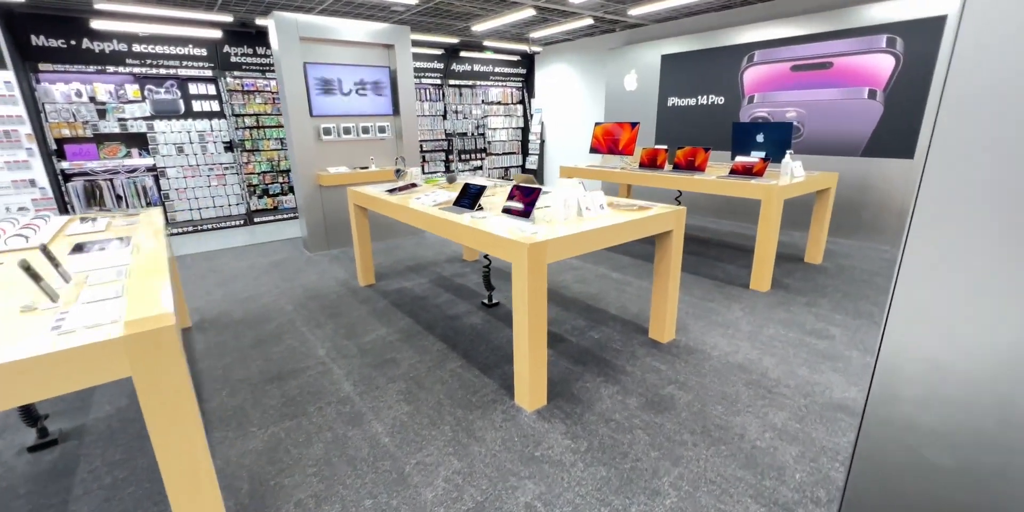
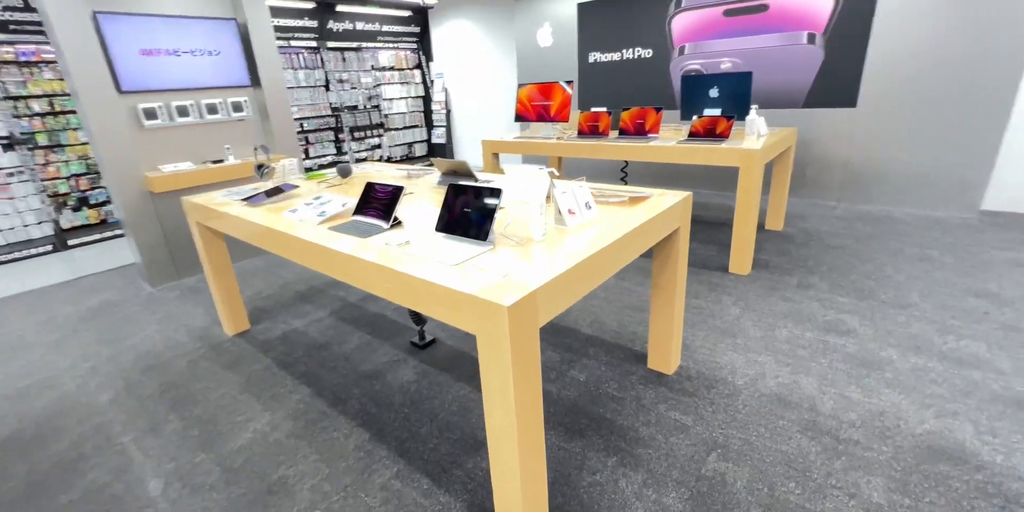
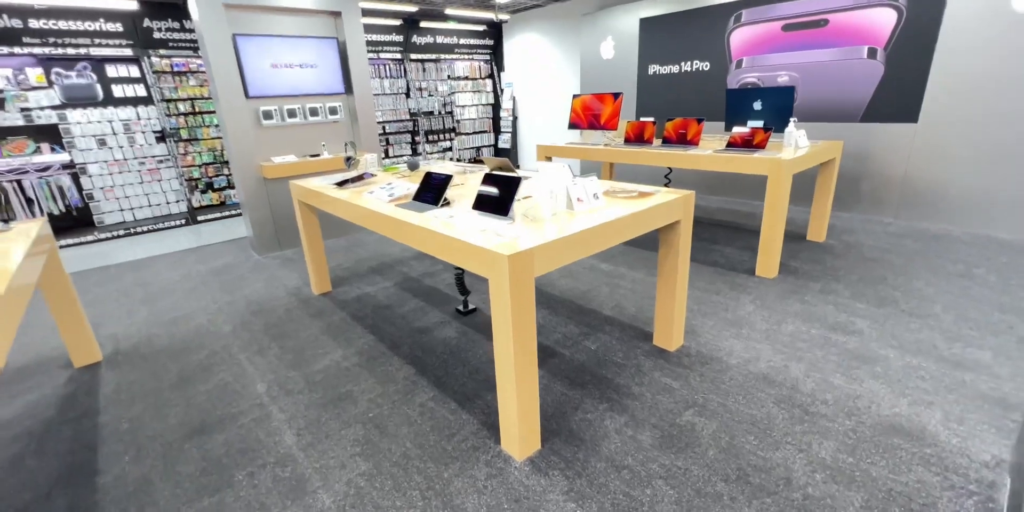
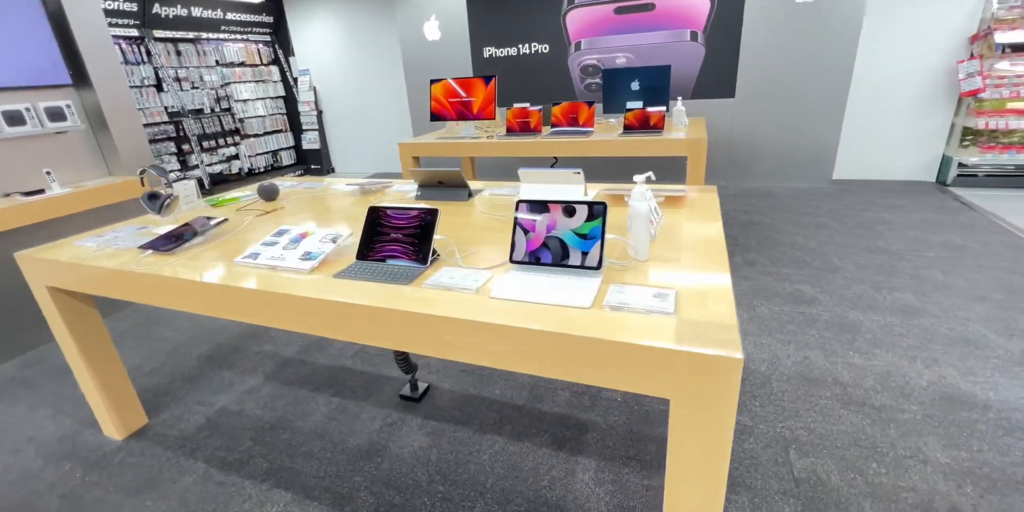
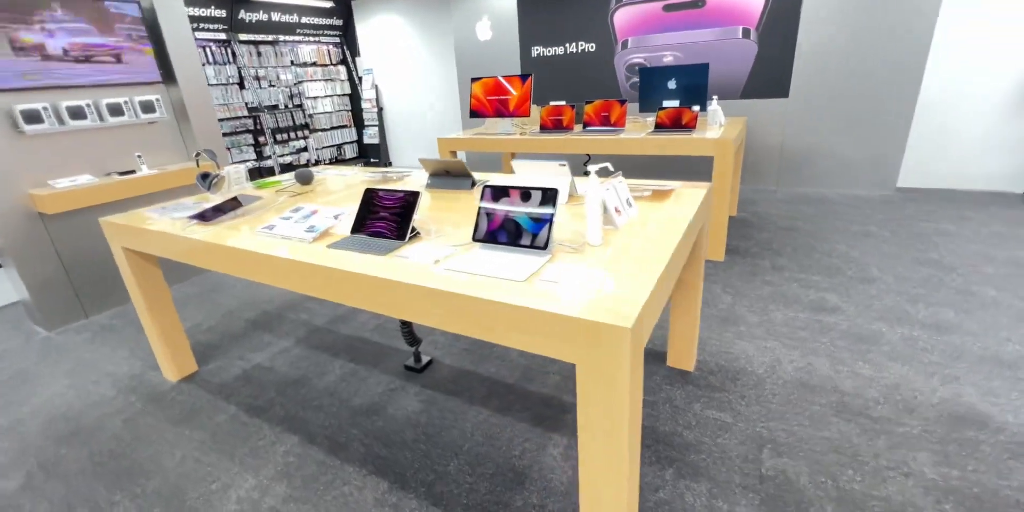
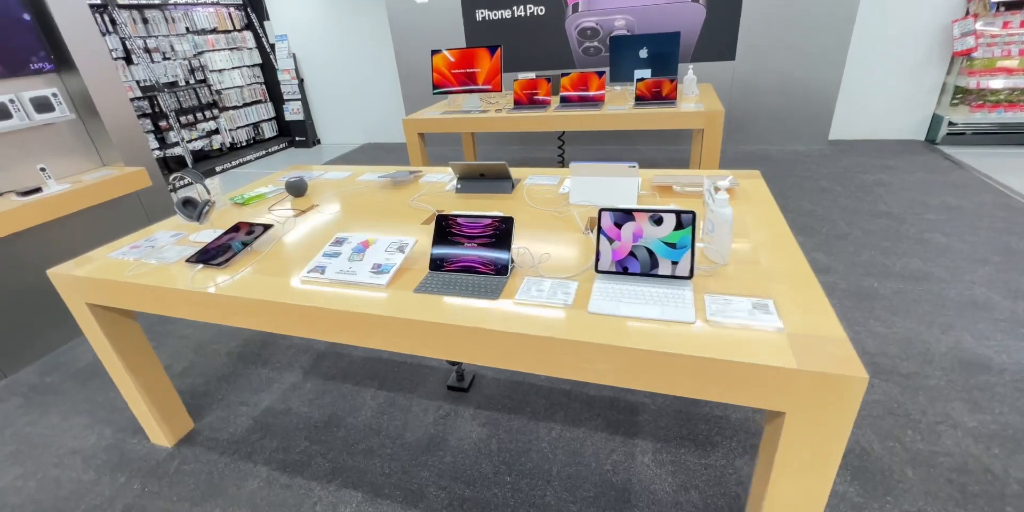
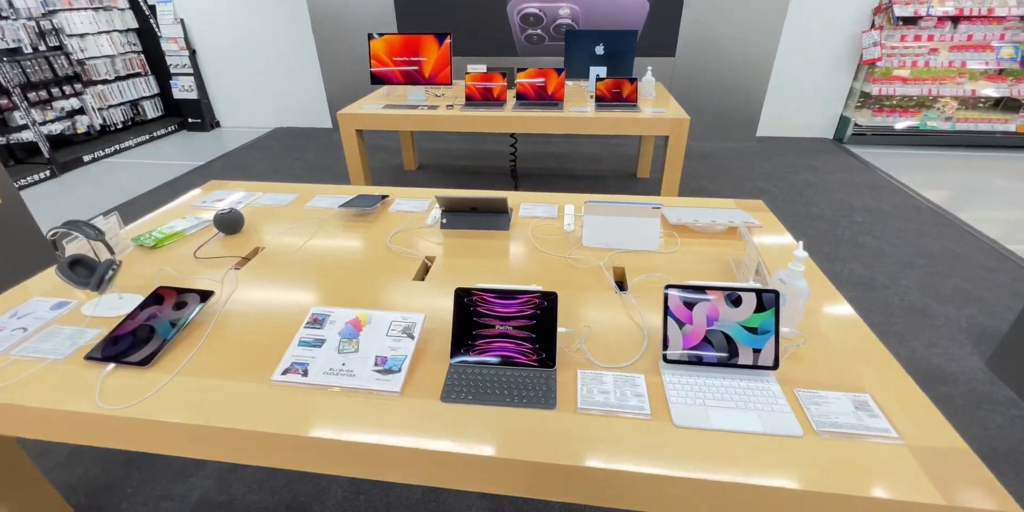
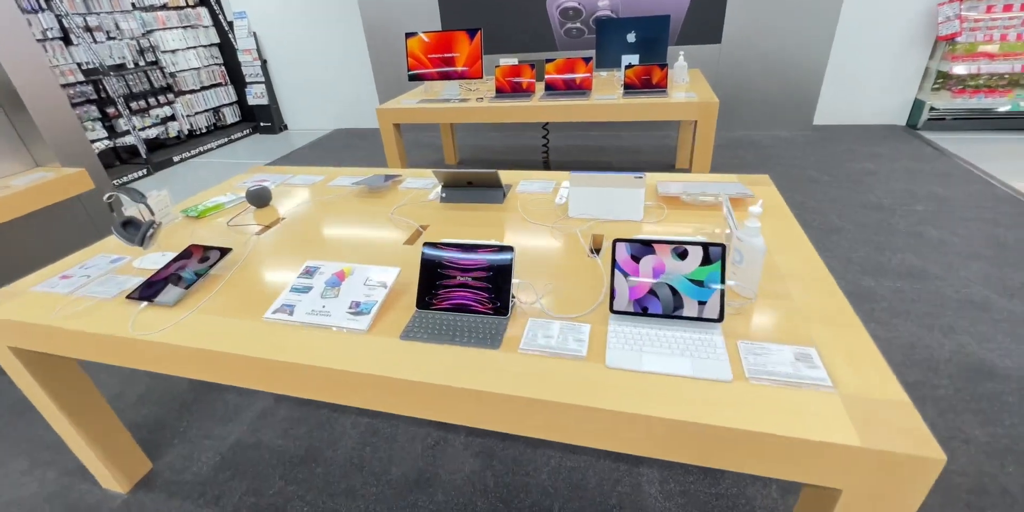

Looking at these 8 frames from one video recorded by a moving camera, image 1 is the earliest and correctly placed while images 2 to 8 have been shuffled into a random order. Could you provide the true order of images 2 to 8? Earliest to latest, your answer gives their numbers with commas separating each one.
3, 2, 5, 4, 6, 8, 7
